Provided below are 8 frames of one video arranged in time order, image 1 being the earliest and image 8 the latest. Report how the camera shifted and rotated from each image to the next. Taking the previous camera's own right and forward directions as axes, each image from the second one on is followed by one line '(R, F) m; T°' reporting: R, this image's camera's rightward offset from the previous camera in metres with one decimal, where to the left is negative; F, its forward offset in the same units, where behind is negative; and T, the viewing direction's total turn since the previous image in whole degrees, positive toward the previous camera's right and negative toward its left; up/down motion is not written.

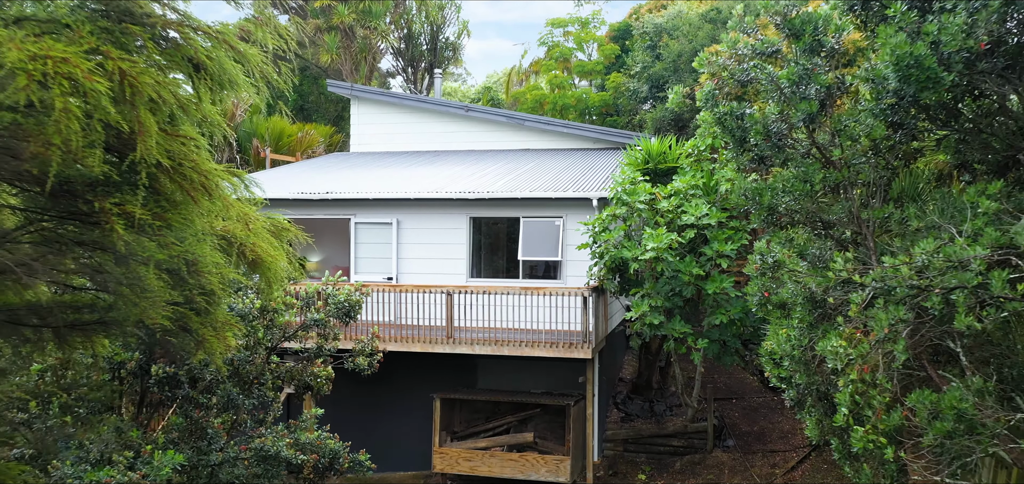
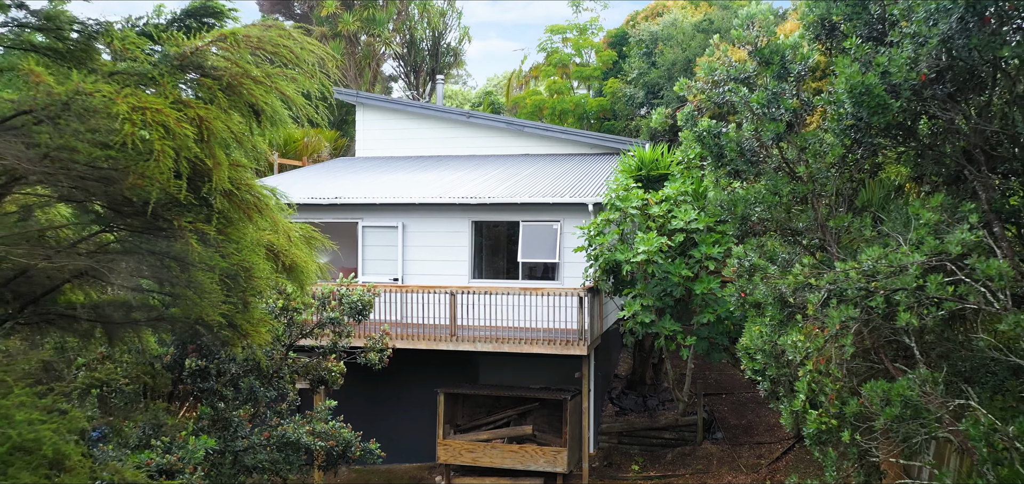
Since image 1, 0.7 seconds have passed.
(0.0, -0.5) m; 0°
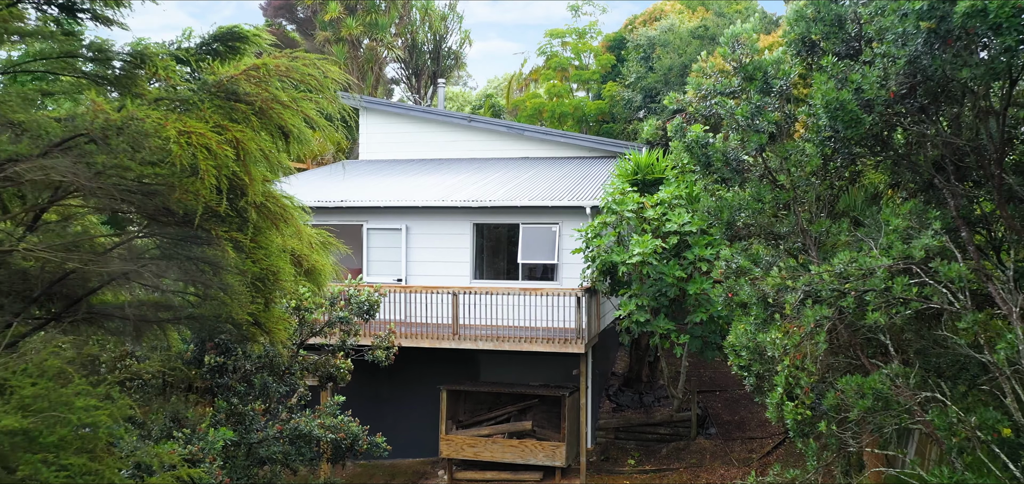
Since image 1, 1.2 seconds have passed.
(0.0, -0.3) m; 0°
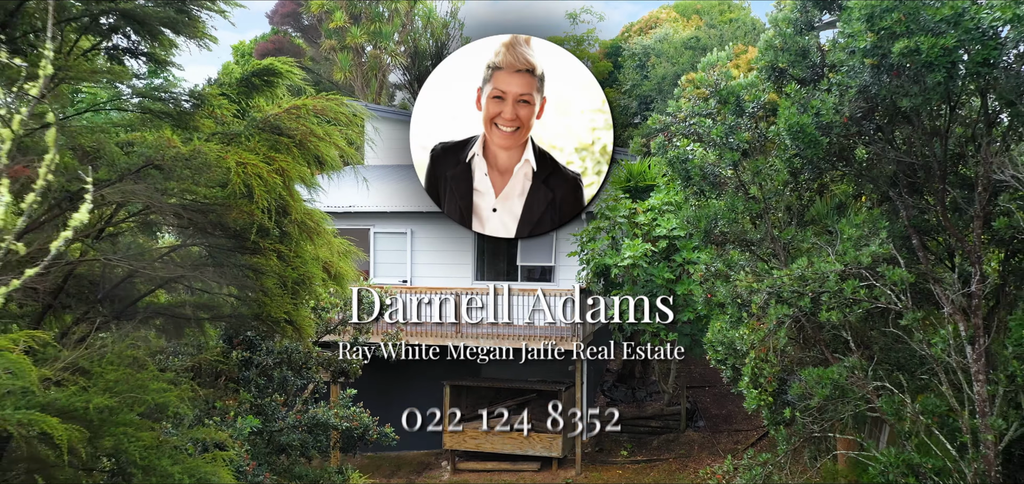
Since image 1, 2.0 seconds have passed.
(0.0, -0.6) m; 0°
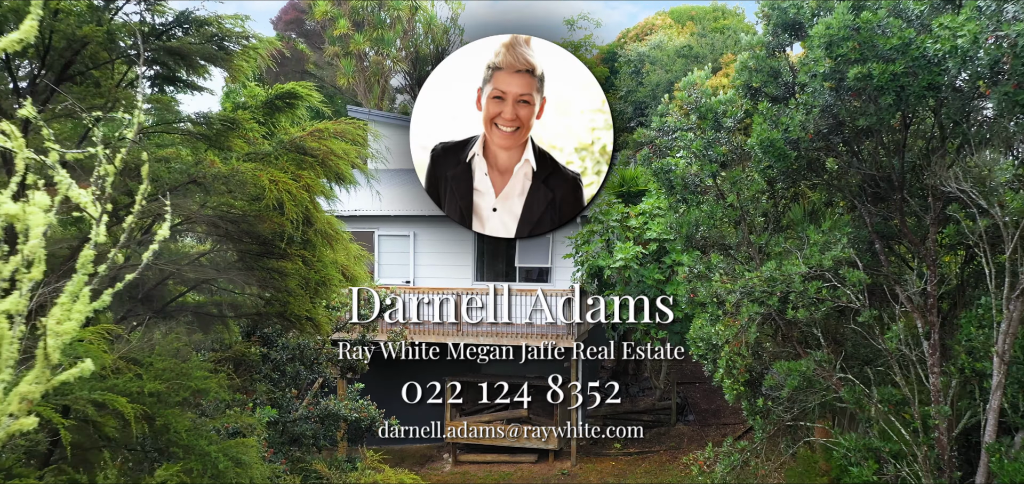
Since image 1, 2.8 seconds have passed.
(0.0, -0.5) m; 0°
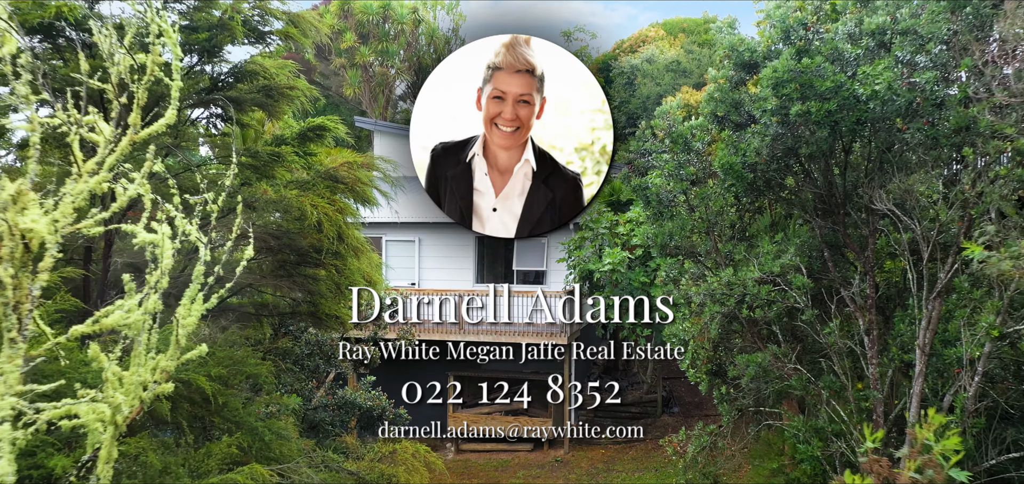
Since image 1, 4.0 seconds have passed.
(0.0, -0.9) m; 0°
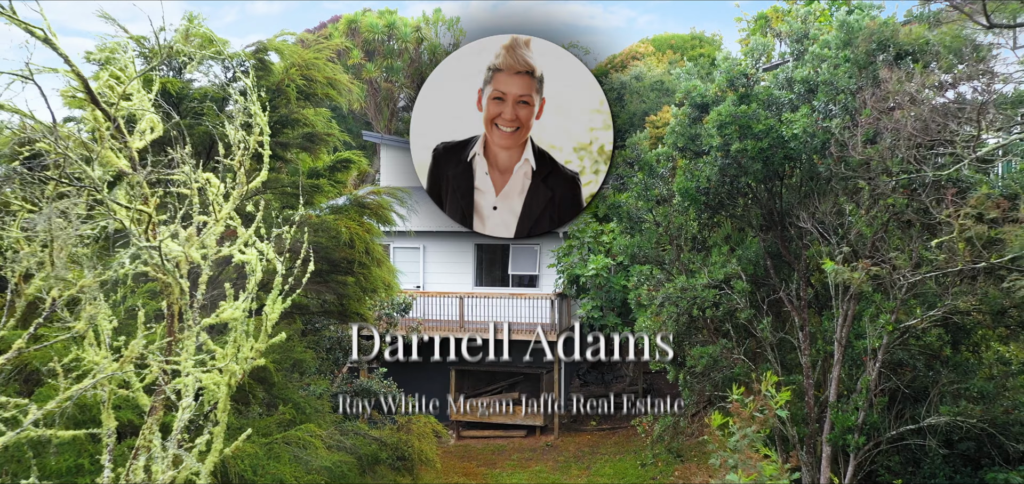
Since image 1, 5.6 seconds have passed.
(+0.1, -1.3) m; 0°
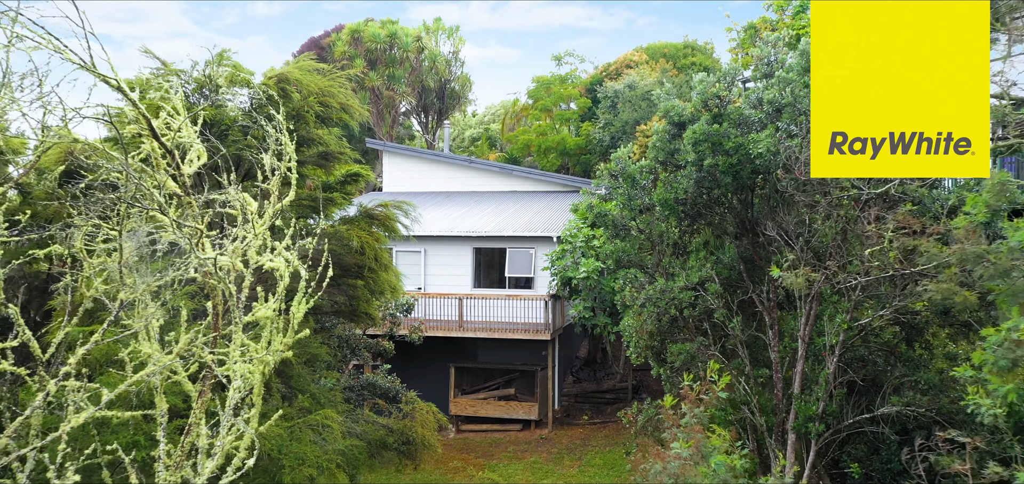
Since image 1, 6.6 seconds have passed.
(0.0, -0.7) m; 0°
